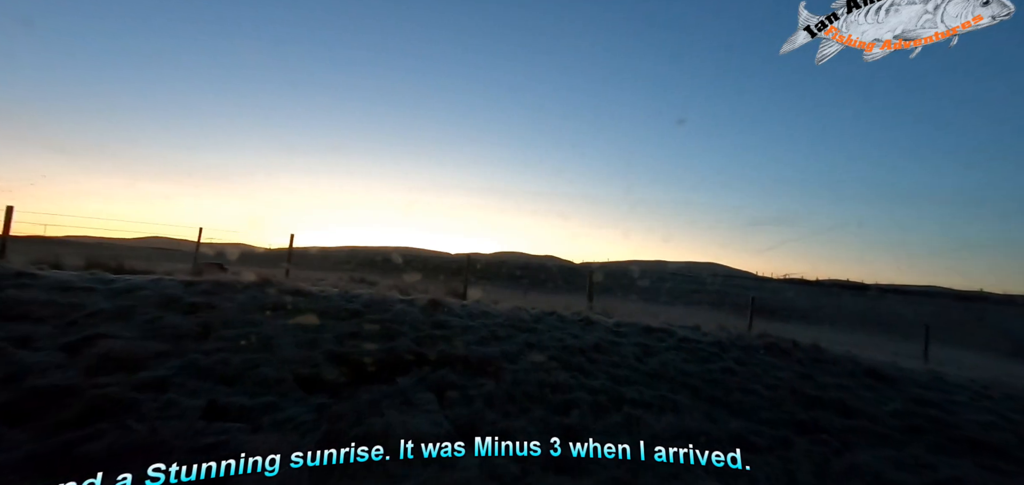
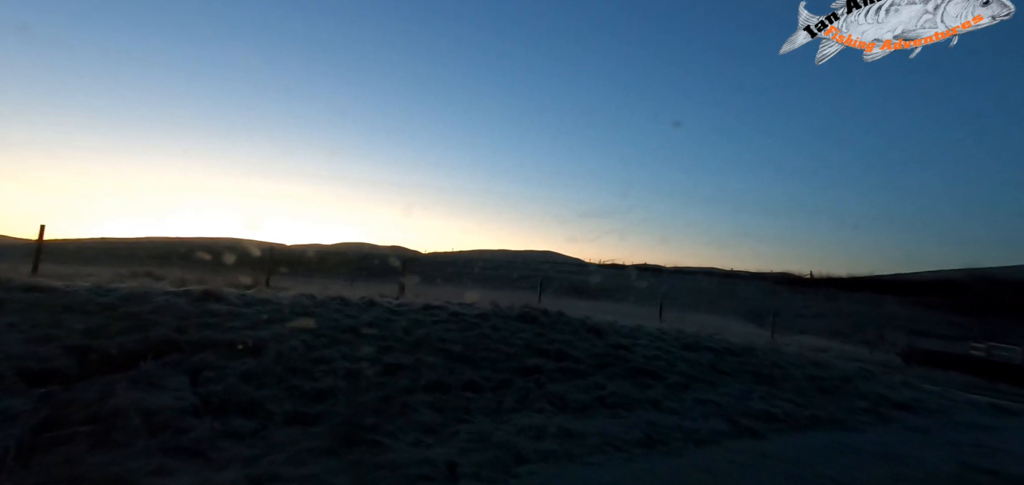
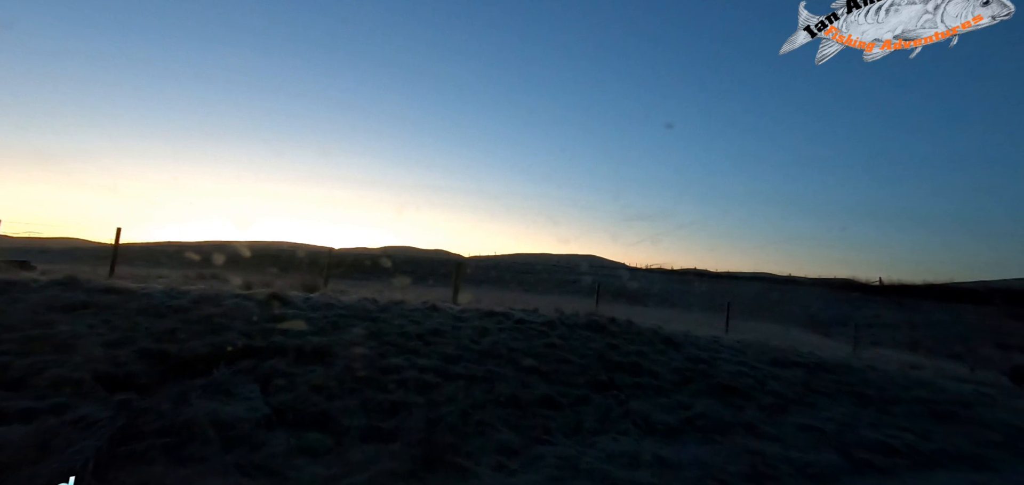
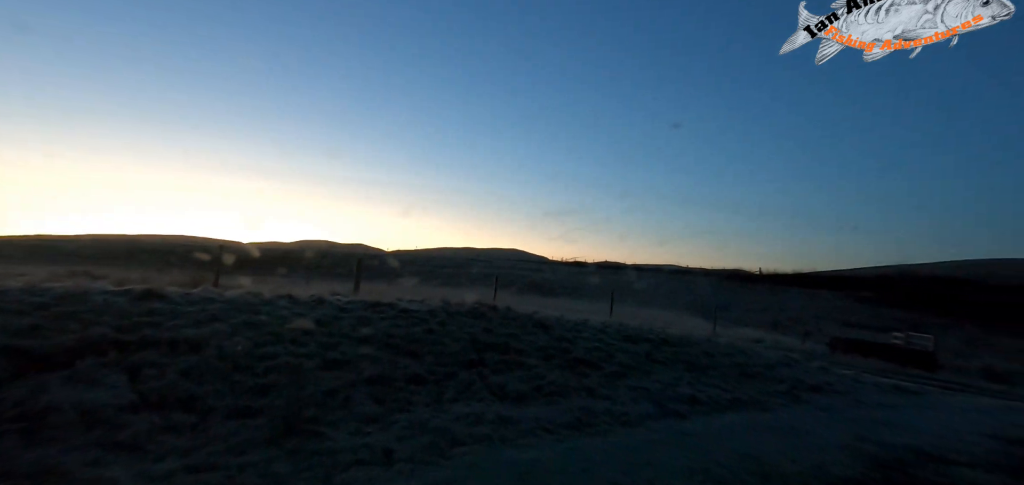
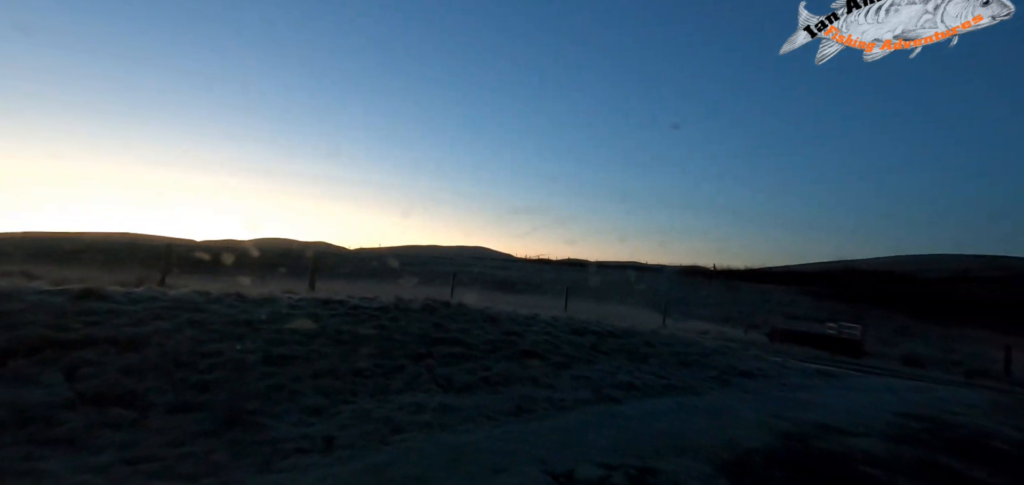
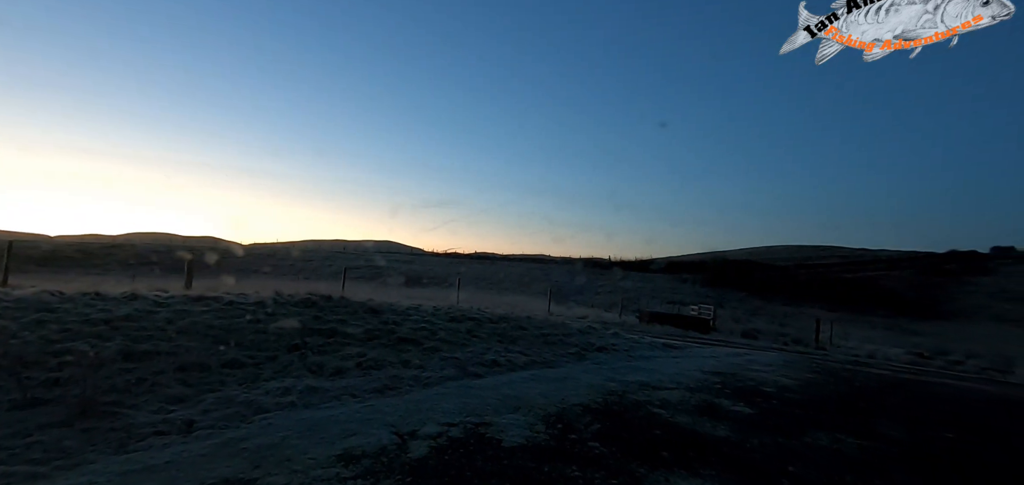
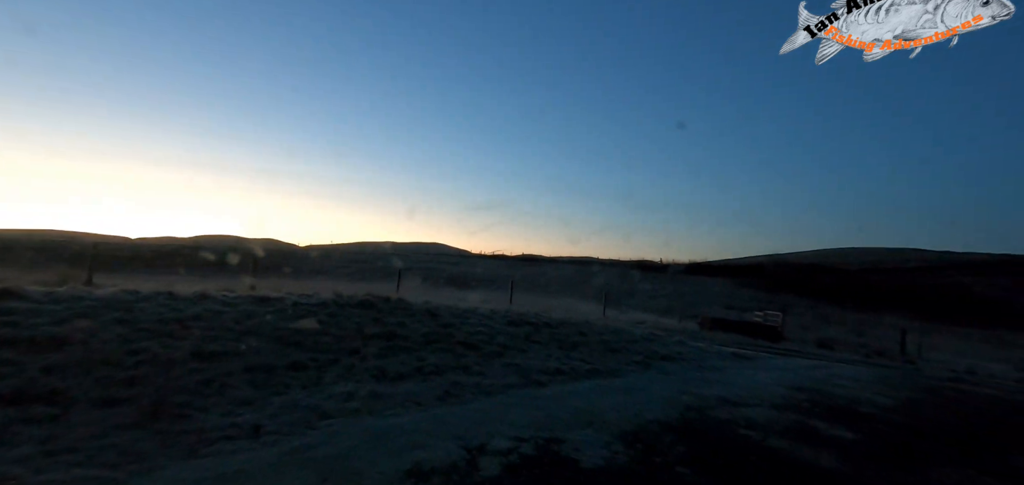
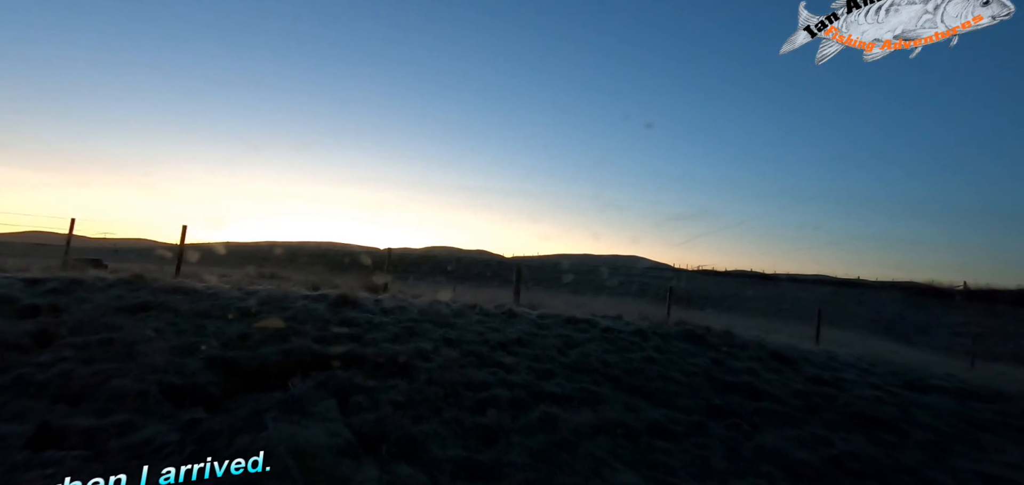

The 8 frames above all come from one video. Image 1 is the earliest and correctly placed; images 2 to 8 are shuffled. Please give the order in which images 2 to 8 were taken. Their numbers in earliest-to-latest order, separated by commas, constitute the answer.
8, 3, 2, 4, 5, 7, 6
